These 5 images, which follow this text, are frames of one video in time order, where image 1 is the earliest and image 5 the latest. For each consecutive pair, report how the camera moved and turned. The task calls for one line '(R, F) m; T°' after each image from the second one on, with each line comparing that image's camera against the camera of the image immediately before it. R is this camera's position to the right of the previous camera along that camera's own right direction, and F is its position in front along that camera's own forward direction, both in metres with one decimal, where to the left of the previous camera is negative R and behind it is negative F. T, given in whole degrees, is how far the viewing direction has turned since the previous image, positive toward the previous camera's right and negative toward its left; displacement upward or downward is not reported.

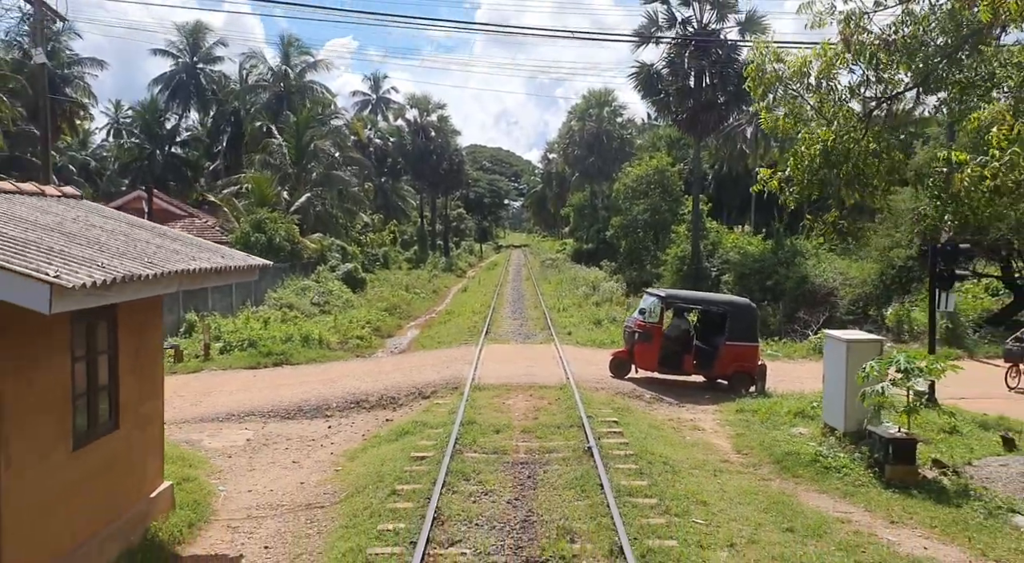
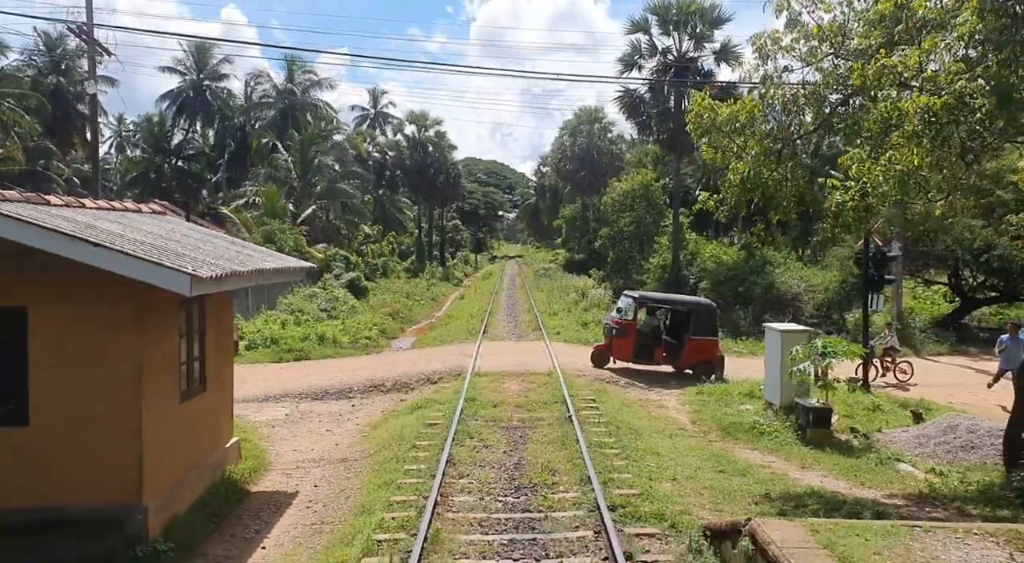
(0.0, -2.3) m; 0°
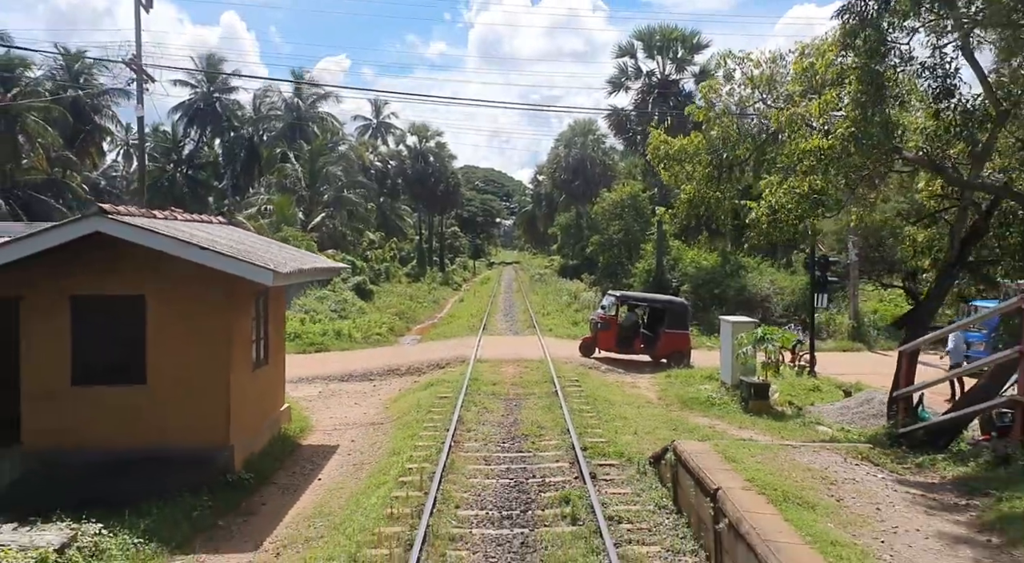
(0.0, -2.6) m; 0°
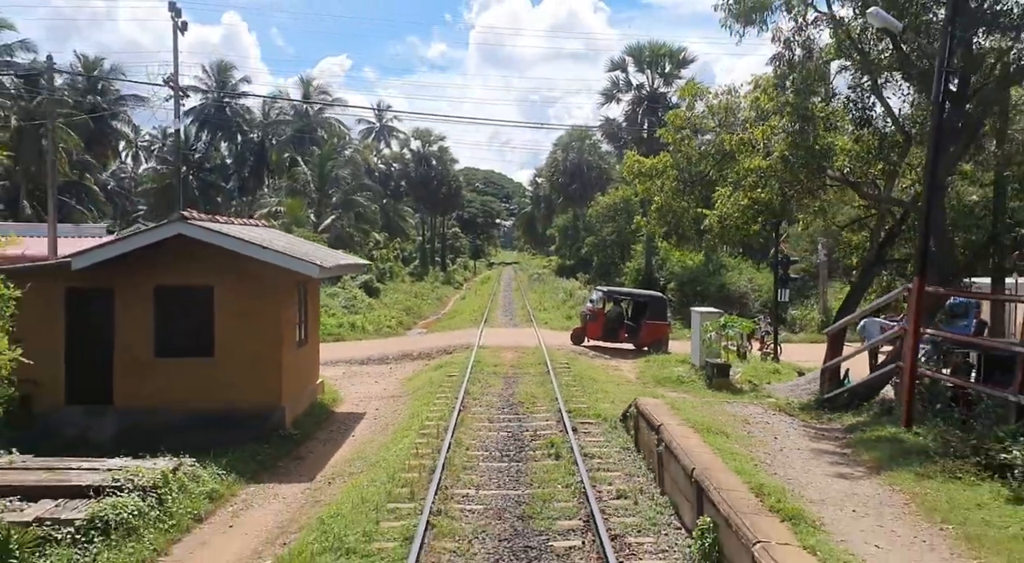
(0.0, -2.4) m; 0°
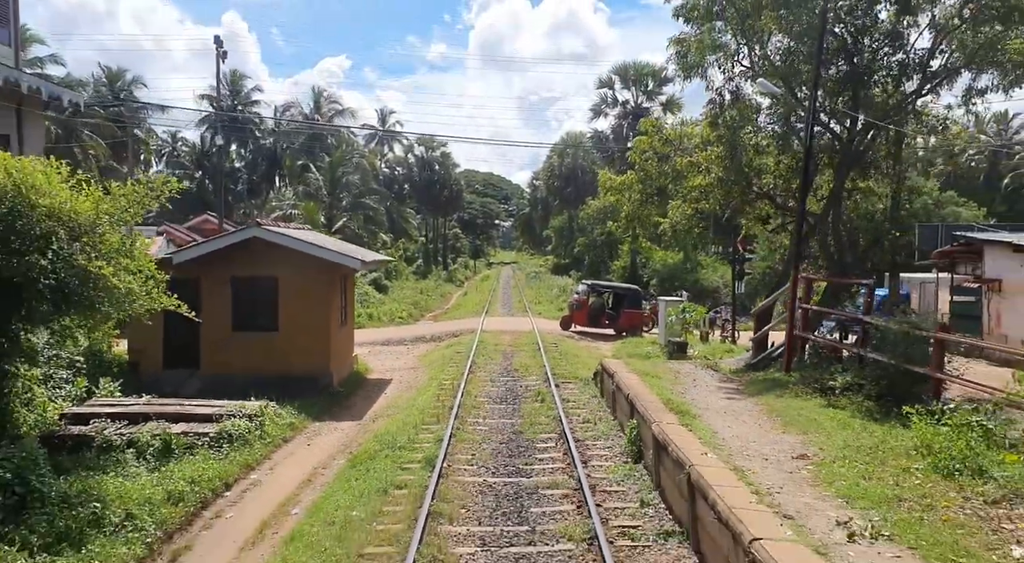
(0.0, -3.7) m; 0°
